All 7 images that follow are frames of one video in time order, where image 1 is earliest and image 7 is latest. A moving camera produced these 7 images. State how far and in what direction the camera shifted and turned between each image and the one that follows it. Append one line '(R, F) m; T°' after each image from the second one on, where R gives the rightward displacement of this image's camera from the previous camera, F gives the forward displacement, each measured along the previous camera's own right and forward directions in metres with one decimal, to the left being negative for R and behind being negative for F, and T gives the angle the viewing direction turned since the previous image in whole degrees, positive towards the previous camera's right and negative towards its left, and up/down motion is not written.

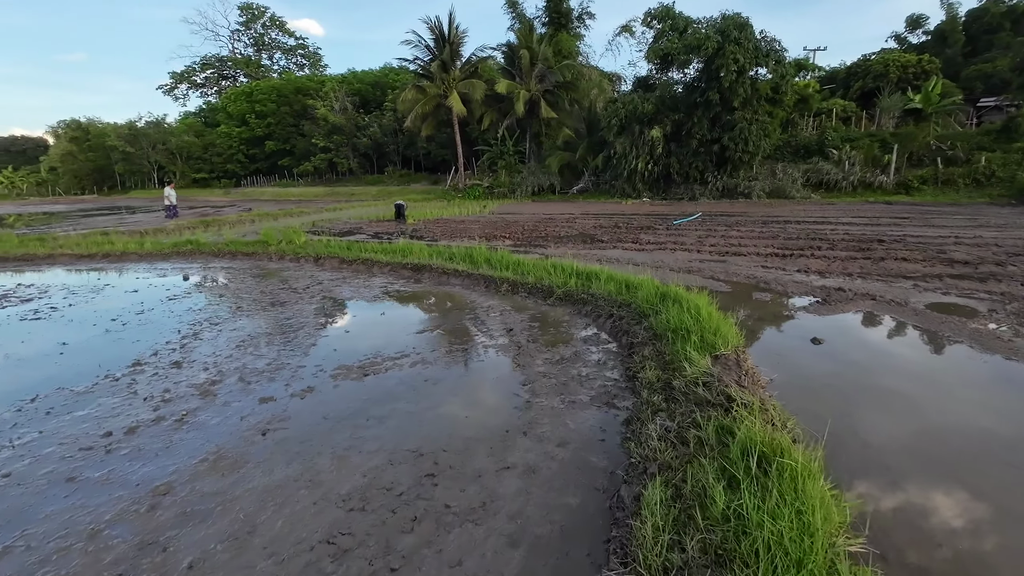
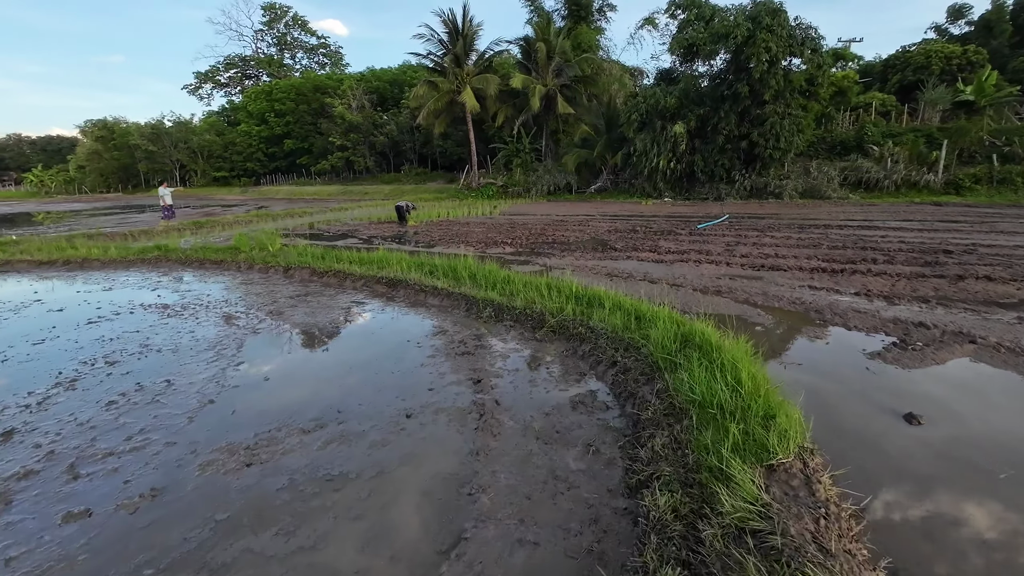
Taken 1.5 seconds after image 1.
(+0.4, +1.3) m; -2°
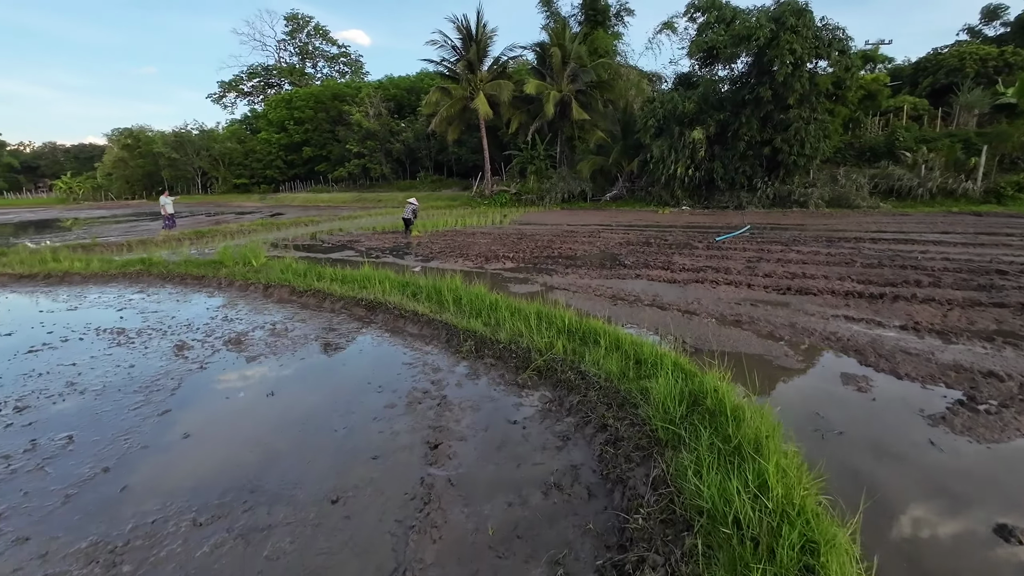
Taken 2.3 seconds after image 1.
(+0.3, +0.8) m; -2°
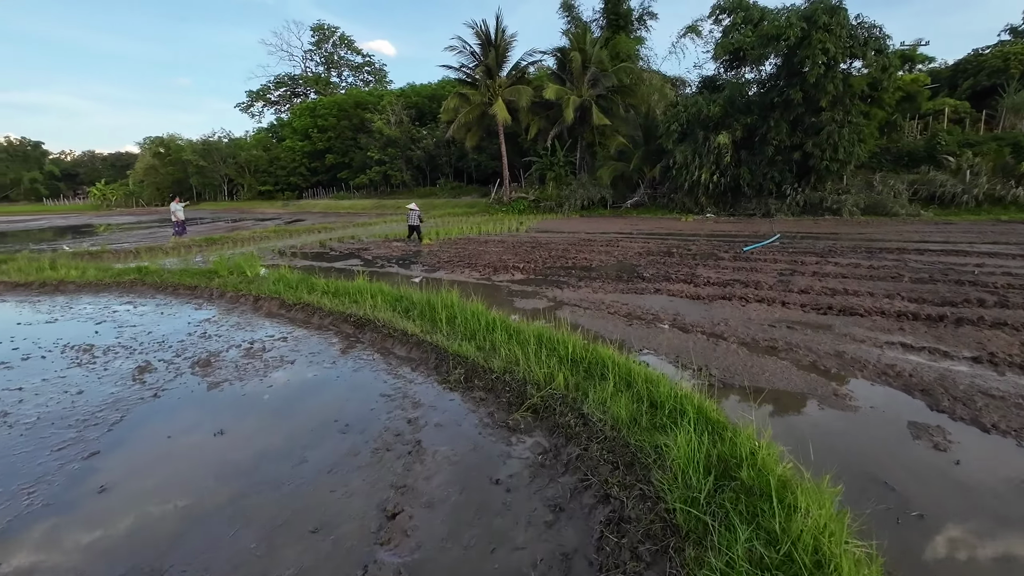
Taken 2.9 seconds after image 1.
(+0.2, +0.7) m; -2°
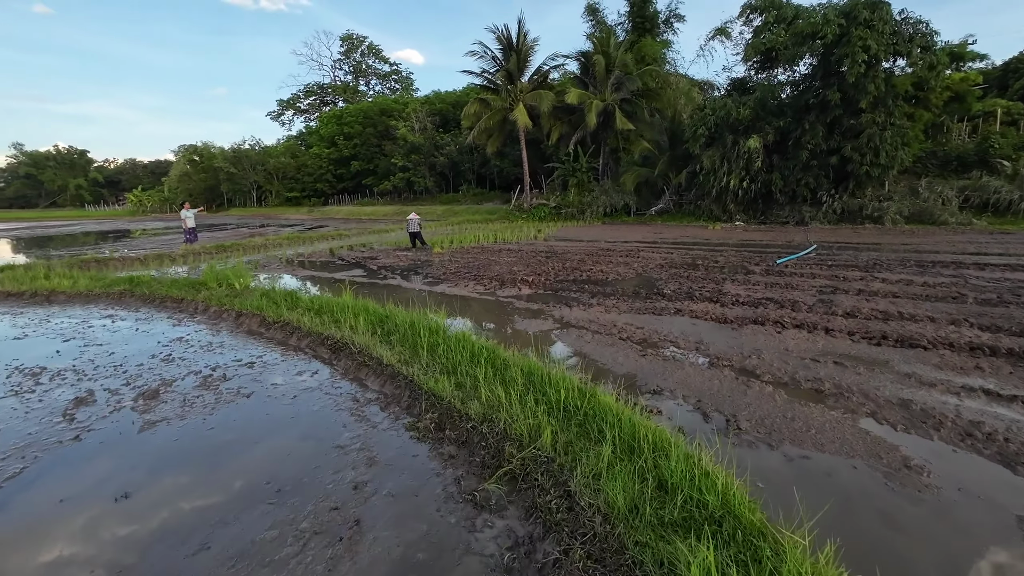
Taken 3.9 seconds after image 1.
(+0.3, +0.8) m; -3°
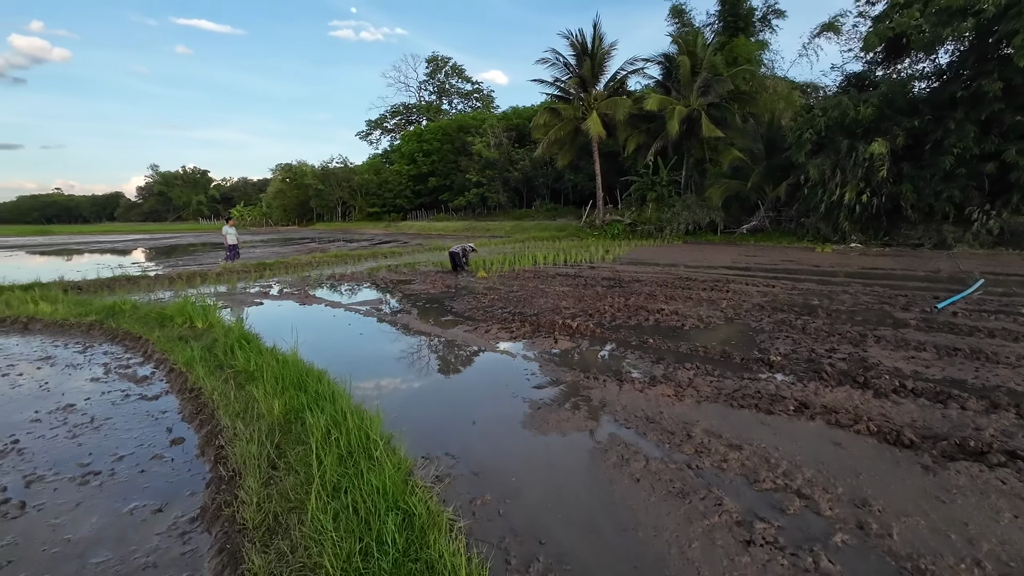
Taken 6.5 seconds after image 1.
(+0.5, +2.4) m; -9°
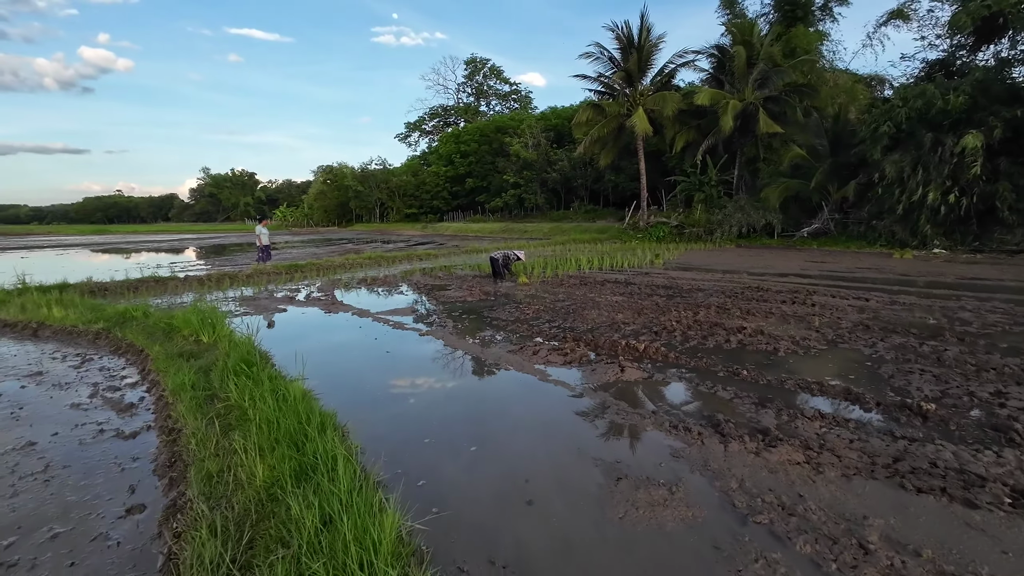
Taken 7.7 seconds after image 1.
(-0.2, +1.1) m; -4°
